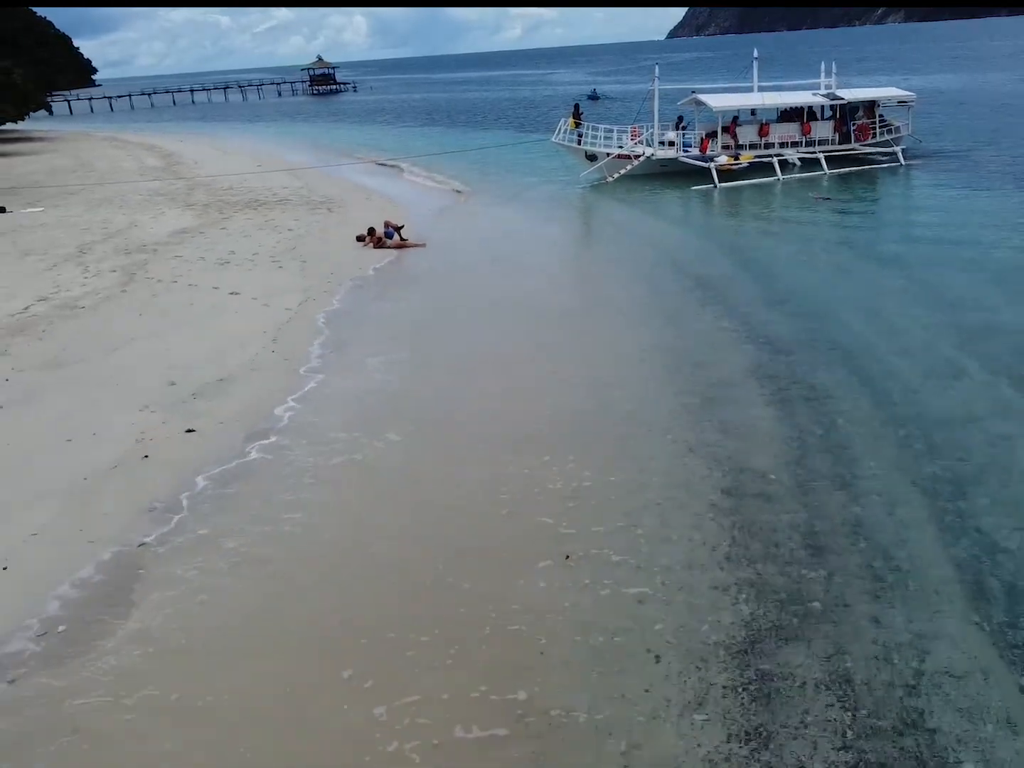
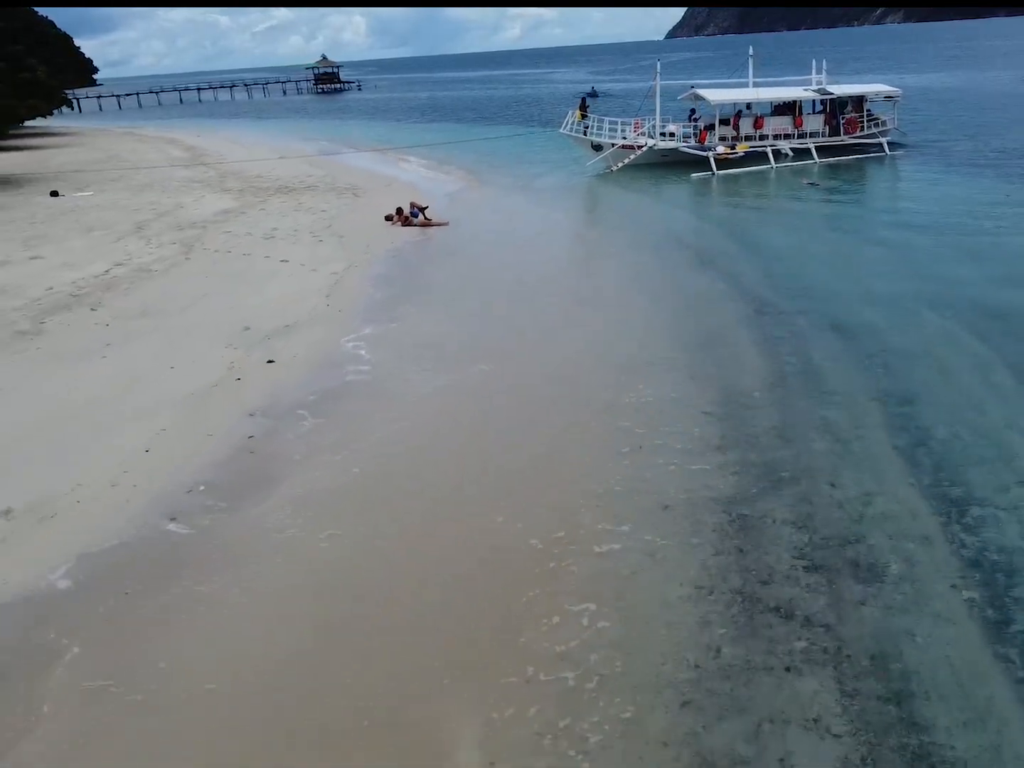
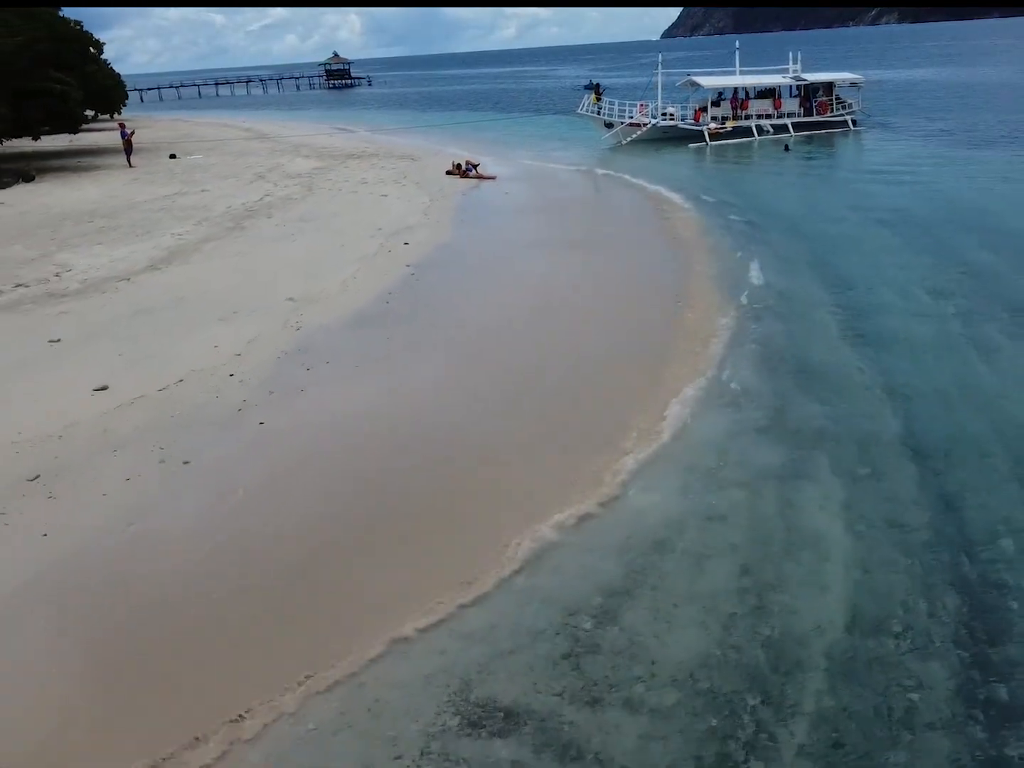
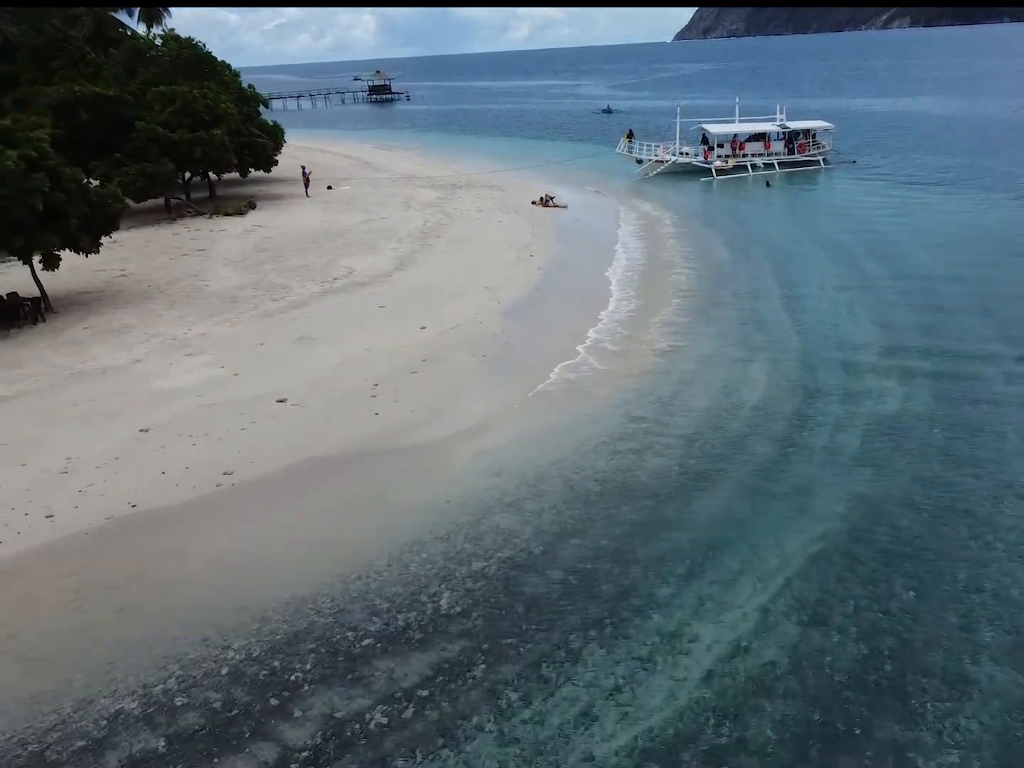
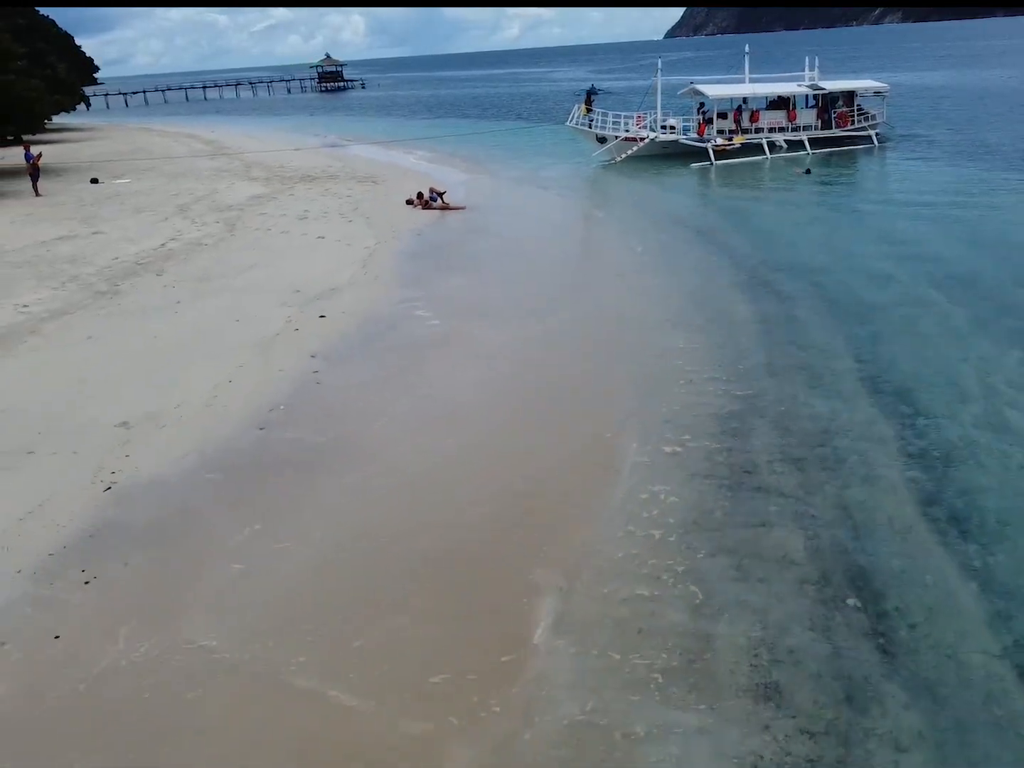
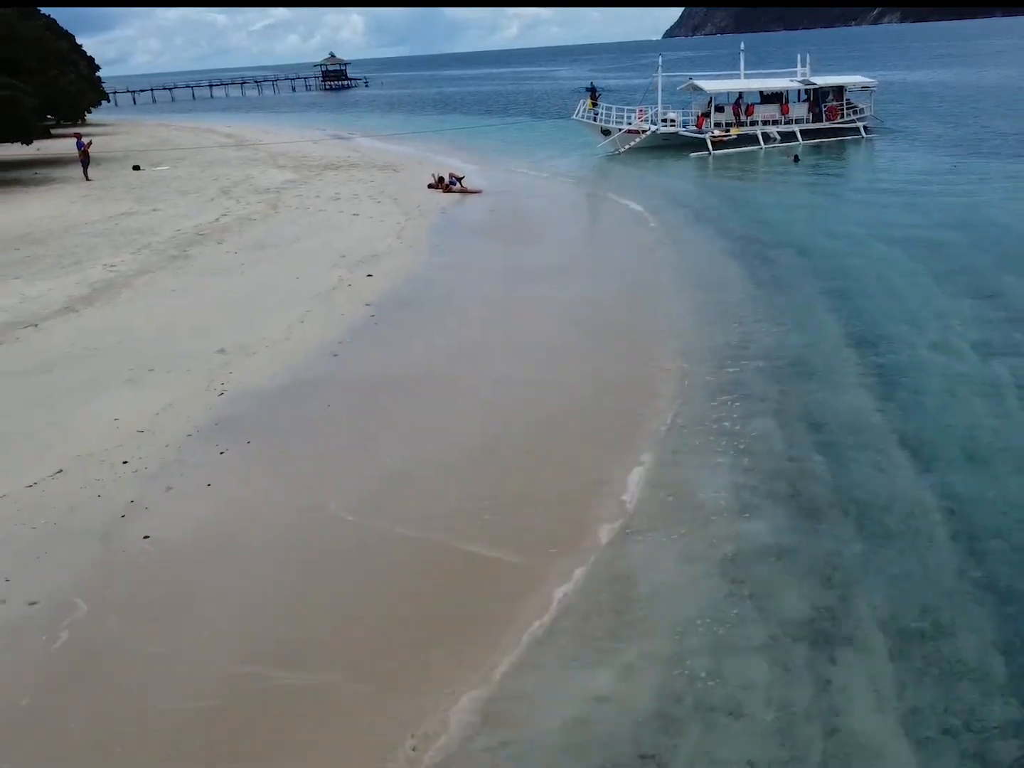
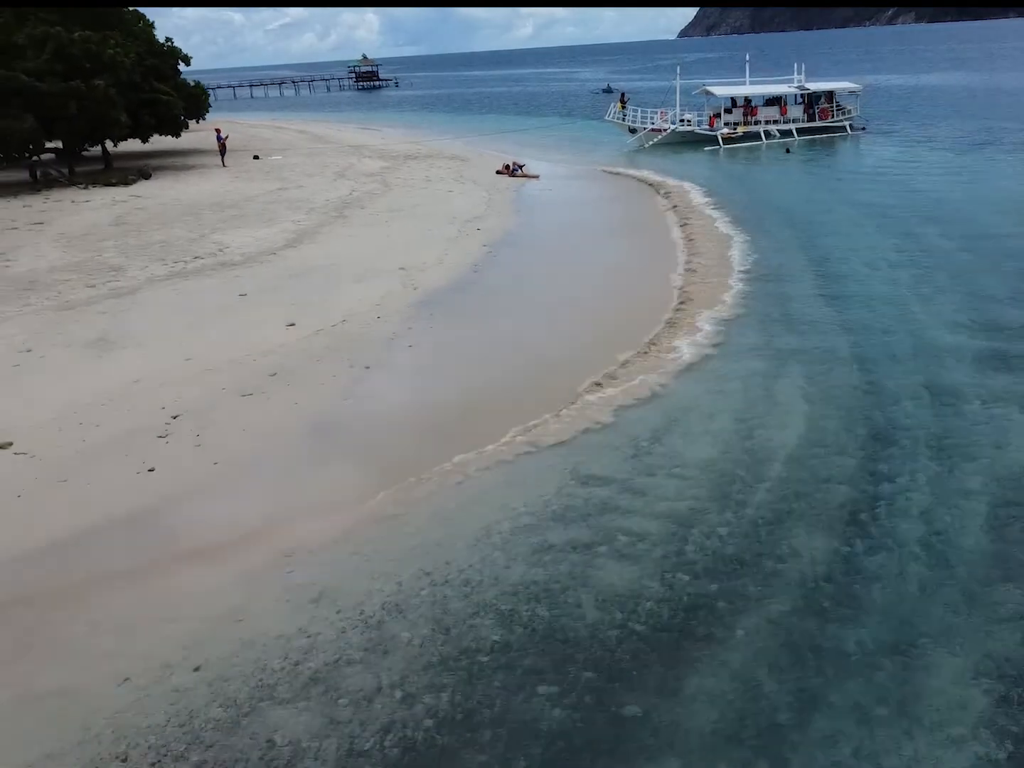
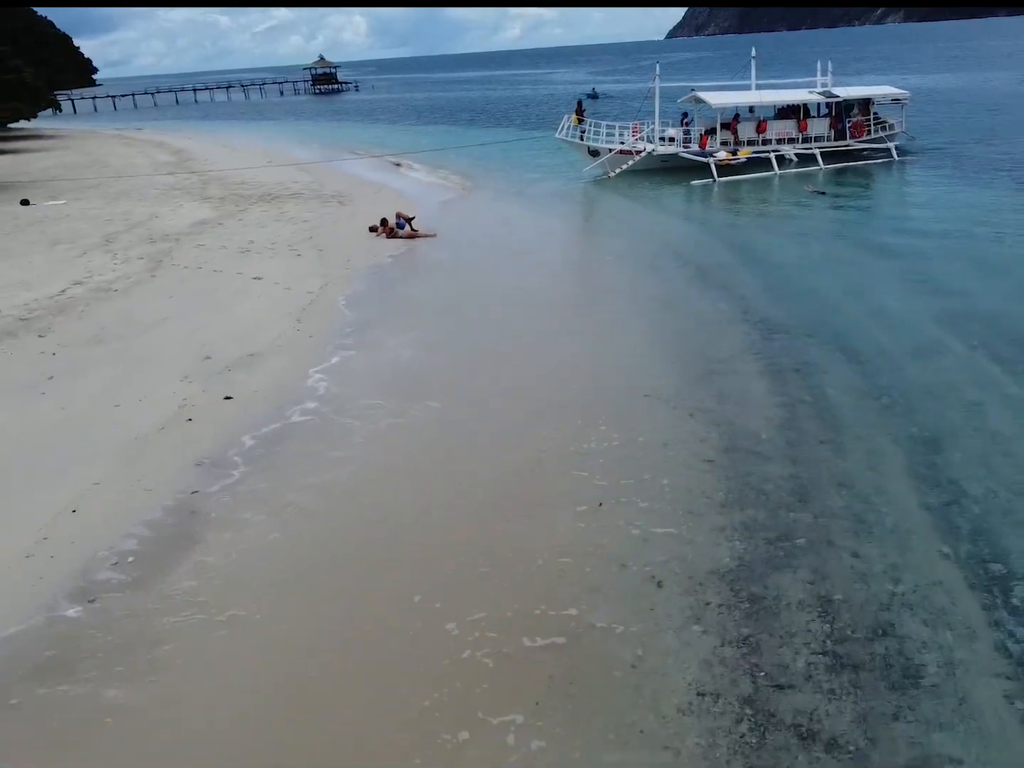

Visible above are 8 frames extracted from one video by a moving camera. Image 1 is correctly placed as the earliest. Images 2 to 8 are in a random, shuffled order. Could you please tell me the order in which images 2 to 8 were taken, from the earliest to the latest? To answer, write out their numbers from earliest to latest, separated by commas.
8, 2, 5, 6, 3, 7, 4
